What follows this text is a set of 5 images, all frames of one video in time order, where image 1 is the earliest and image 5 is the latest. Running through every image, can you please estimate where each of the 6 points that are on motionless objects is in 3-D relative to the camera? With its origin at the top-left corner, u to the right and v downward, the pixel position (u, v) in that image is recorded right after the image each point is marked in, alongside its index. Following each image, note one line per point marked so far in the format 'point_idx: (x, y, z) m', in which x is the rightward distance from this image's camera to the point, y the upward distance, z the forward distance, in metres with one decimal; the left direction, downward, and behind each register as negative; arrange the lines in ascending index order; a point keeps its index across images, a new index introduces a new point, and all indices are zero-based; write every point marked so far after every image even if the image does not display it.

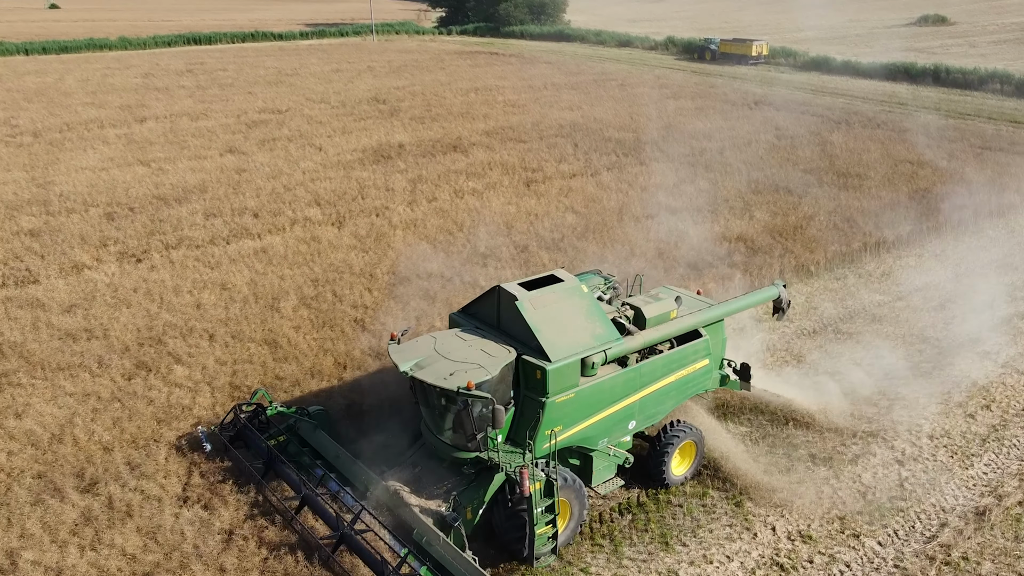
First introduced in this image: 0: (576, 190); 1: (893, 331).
0: (+1.5, +2.3, +19.5) m
1: (+6.1, -0.7, +13.4) m
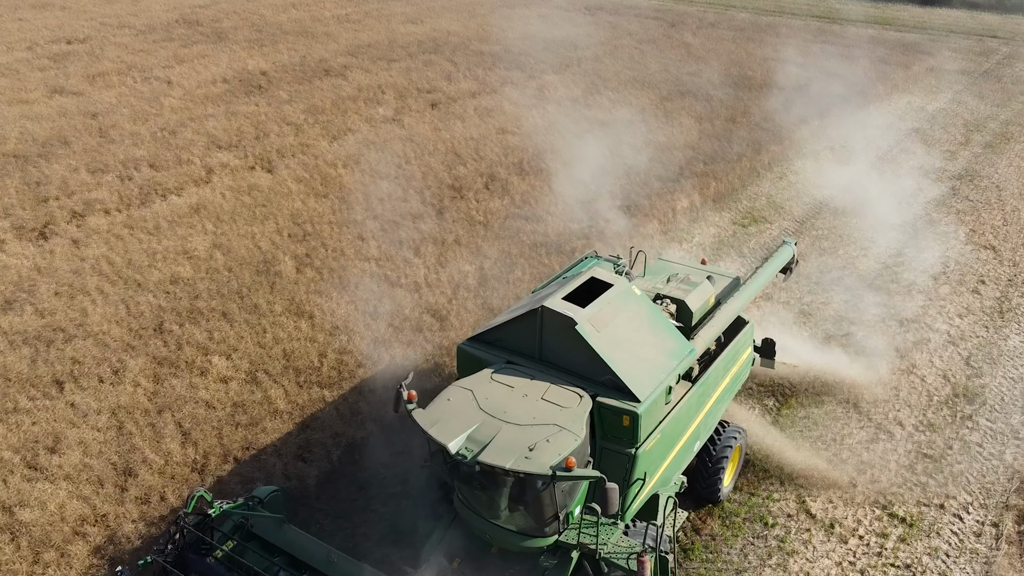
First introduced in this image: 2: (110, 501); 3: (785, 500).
0: (-0.5, +4.0, +18.6) m
1: (+6.0, +1.1, +14.3) m
2: (-3.4, -1.8, +7.1) m
3: (+2.6, -2.0, +8.0) m
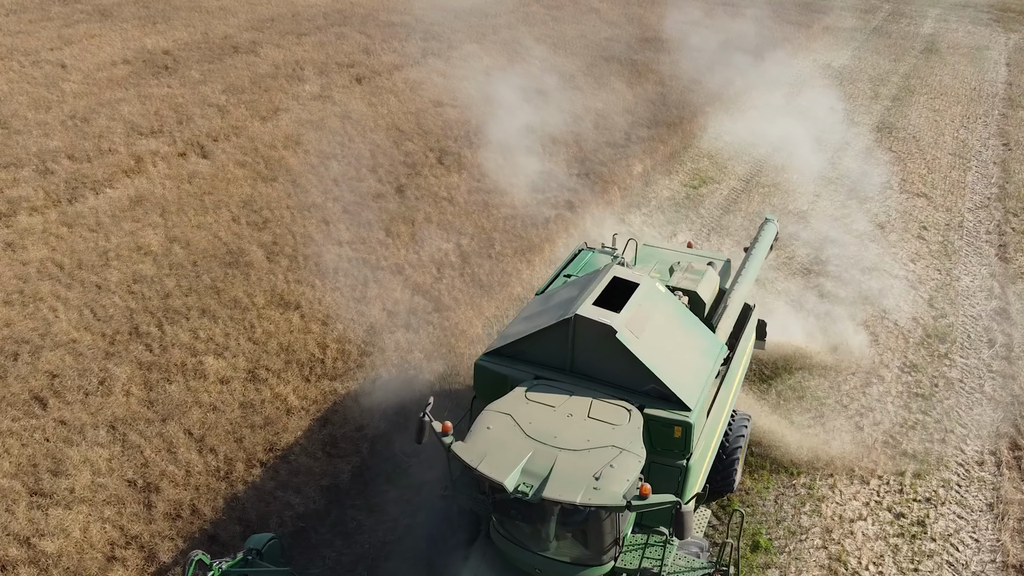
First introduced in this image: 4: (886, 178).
0: (-2.0, +4.5, +18.2) m
1: (+5.1, +1.9, +14.9) m
2: (-2.9, -1.8, +6.6) m
3: (+2.9, -1.6, +8.3) m
4: (+6.6, +1.9, +14.8) m
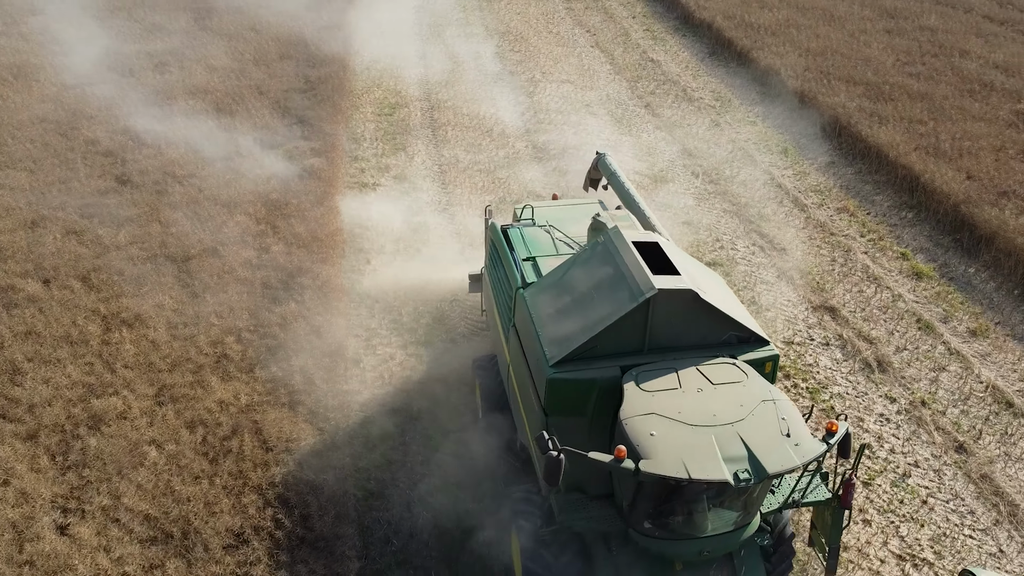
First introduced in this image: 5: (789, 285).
0: (-9.1, +4.1, +15.3) m
1: (-0.9, +3.9, +16.4) m
2: (-2.1, -1.9, +5.8) m
3: (+1.6, 0.0, +10.1) m
4: (+0.3, +4.4, +17.1) m
5: (+3.4, 0.0, +10.2) m
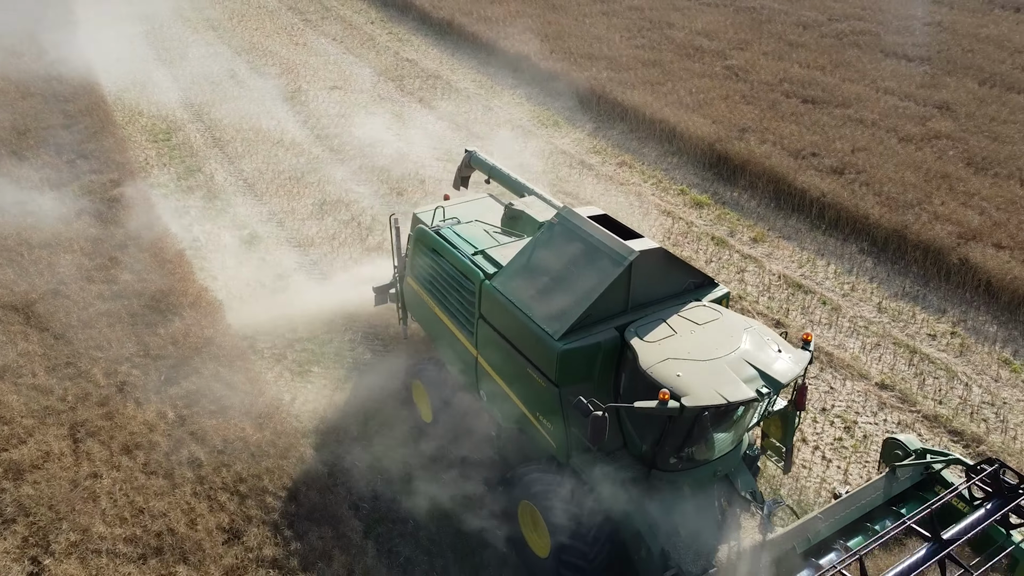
0: (-12.6, +2.3, +12.7) m
1: (-5.3, +3.5, +16.3) m
2: (-2.1, -1.9, +5.9) m
3: (-0.3, +0.5, +11.2) m
4: (-4.5, +4.2, +17.3) m
5: (+1.3, +0.8, +11.7) m
